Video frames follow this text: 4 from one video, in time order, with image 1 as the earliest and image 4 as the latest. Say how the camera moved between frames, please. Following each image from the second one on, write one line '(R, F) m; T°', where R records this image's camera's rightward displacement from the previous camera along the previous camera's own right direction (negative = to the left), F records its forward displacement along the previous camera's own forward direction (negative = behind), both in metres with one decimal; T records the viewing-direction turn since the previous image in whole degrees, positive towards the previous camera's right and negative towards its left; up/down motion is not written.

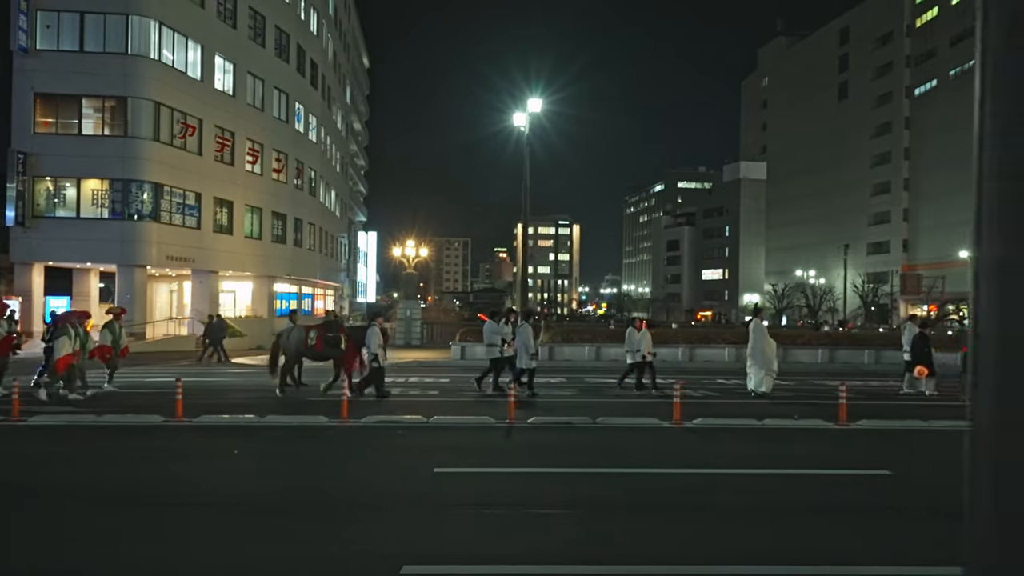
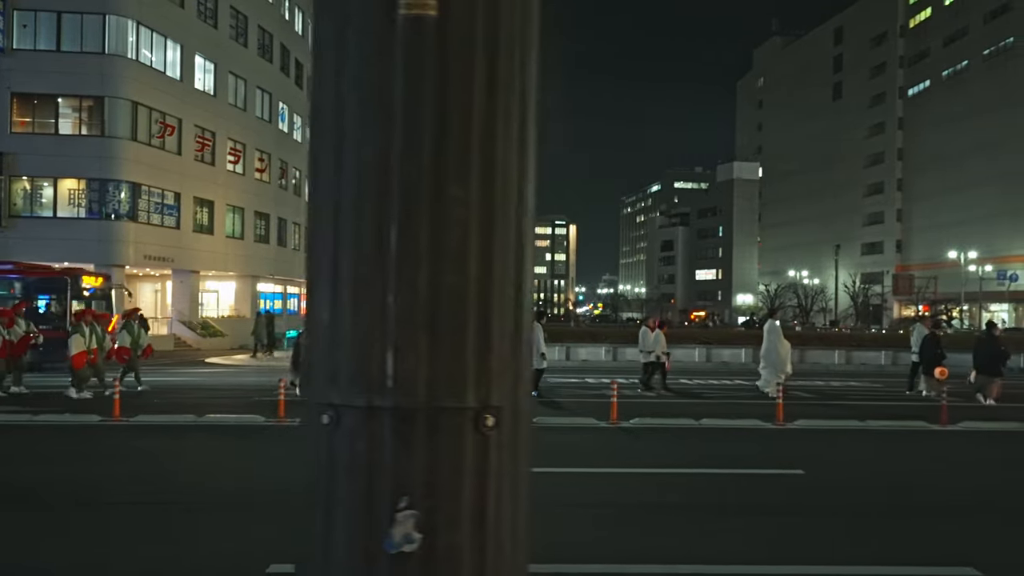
(+1.0, 0.0) m; 0°
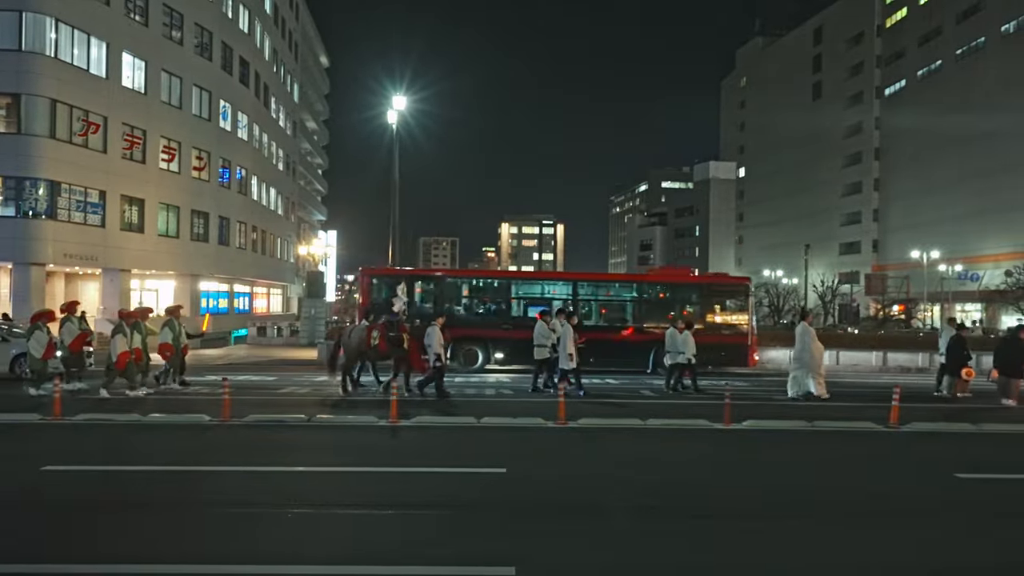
(+3.4, +0.1) m; 0°
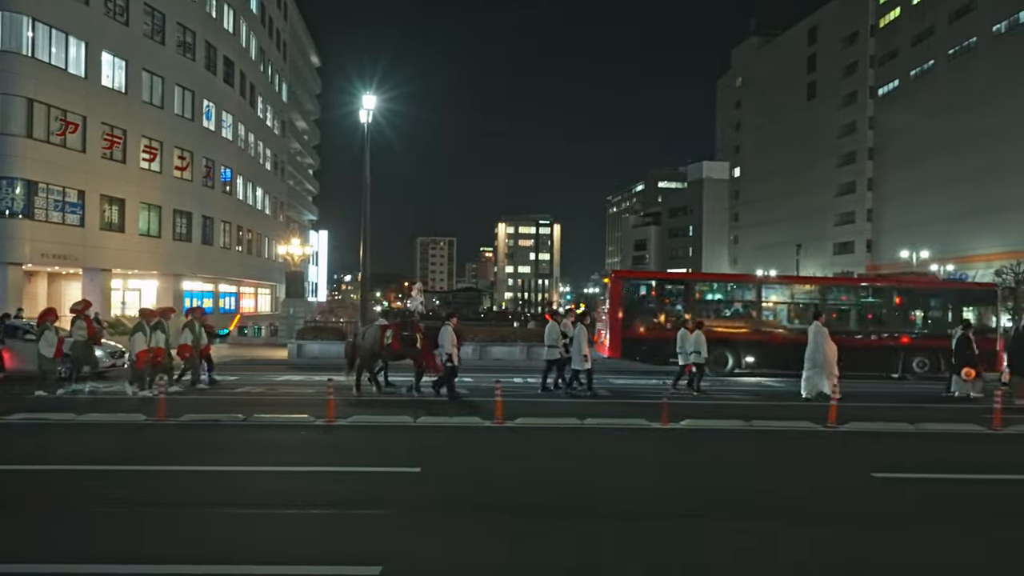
(+0.9, 0.0) m; 0°
